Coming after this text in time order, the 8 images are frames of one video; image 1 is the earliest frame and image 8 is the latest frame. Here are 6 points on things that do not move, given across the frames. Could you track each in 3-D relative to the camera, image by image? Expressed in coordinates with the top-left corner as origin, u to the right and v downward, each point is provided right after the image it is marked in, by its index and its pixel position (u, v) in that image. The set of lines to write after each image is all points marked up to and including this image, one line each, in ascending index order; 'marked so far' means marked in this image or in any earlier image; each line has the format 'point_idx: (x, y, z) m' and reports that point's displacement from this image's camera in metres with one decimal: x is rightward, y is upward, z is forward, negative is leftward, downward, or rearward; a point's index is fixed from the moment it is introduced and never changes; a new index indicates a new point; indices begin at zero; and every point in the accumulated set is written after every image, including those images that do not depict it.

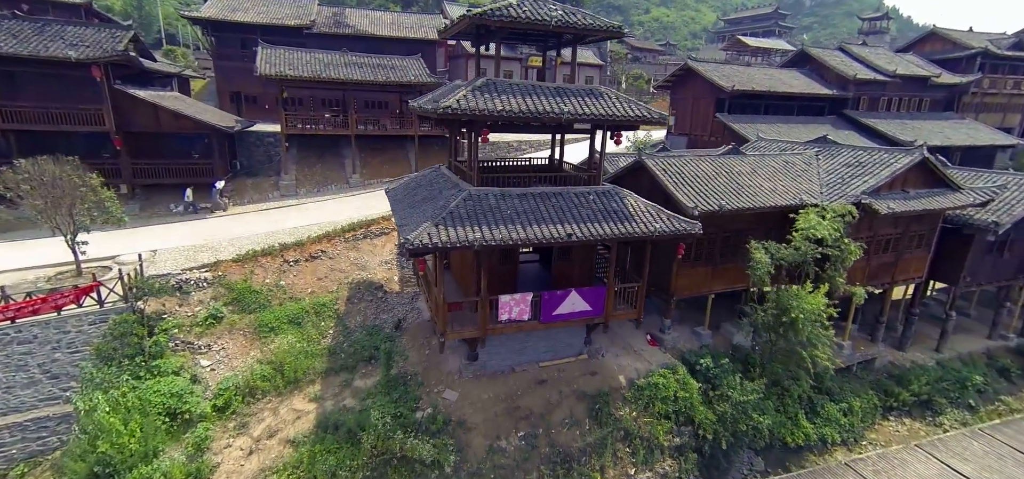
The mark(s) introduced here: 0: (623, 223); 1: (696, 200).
0: (+2.5, +0.4, +11.2) m
1: (+4.9, +1.0, +13.1) m
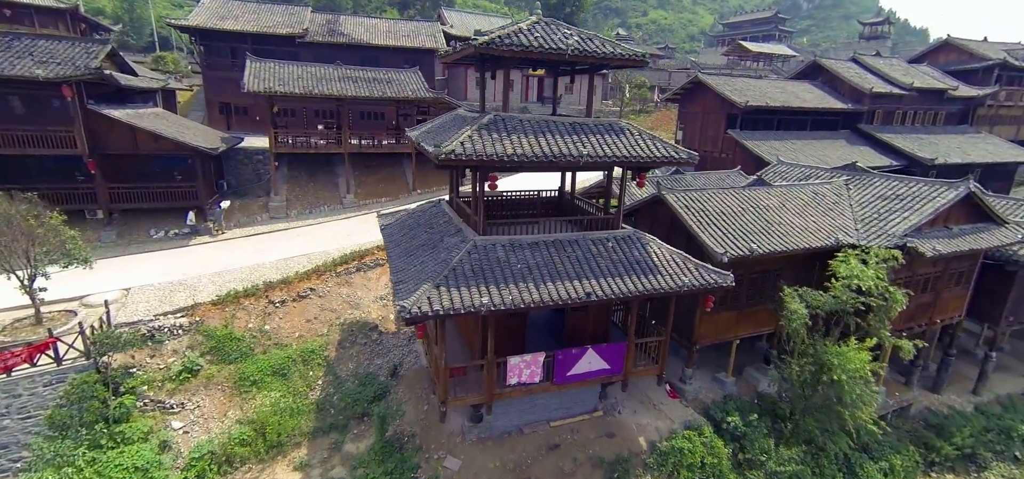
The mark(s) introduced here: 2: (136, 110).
0: (+2.7, -0.7, +10.0) m
1: (+5.1, -0.1, +11.8) m
2: (-14.8, +5.1, +19.5) m
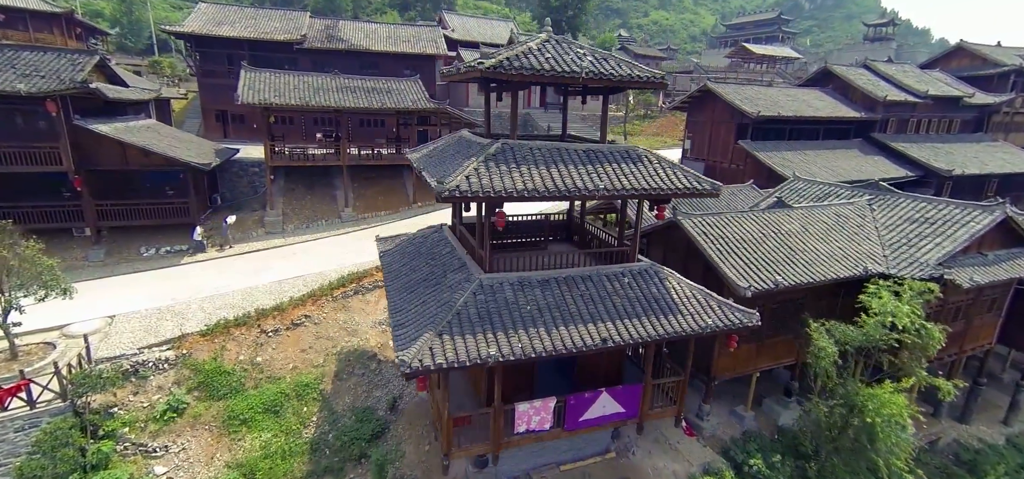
0: (+2.9, -1.4, +9.2) m
1: (+5.2, -0.8, +11.0) m
2: (-14.6, +4.4, +18.7) m
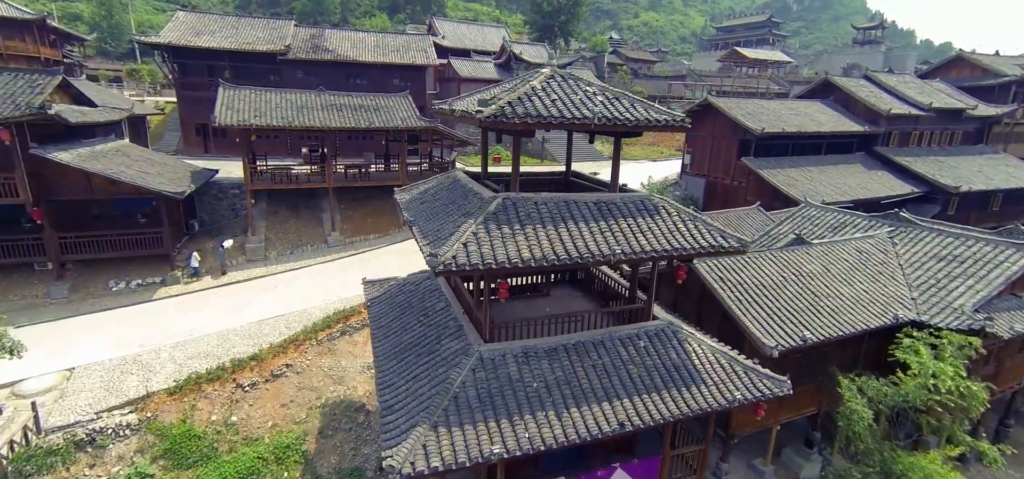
0: (+3.0, -2.5, +8.2) m
1: (+5.2, -1.8, +10.0) m
2: (-14.8, +3.2, +17.4) m
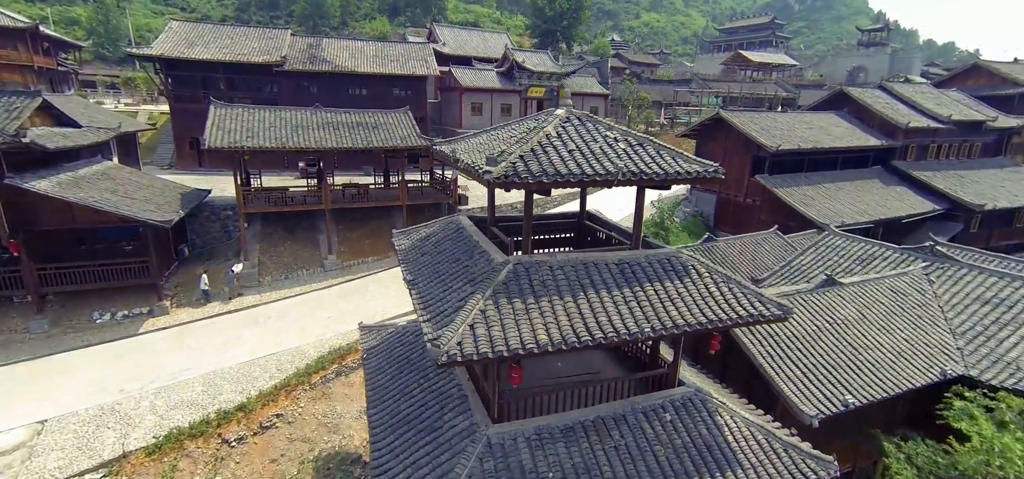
0: (+3.1, -3.4, +7.2) m
1: (+5.4, -2.8, +9.1) m
2: (-14.6, +2.2, +16.5) m
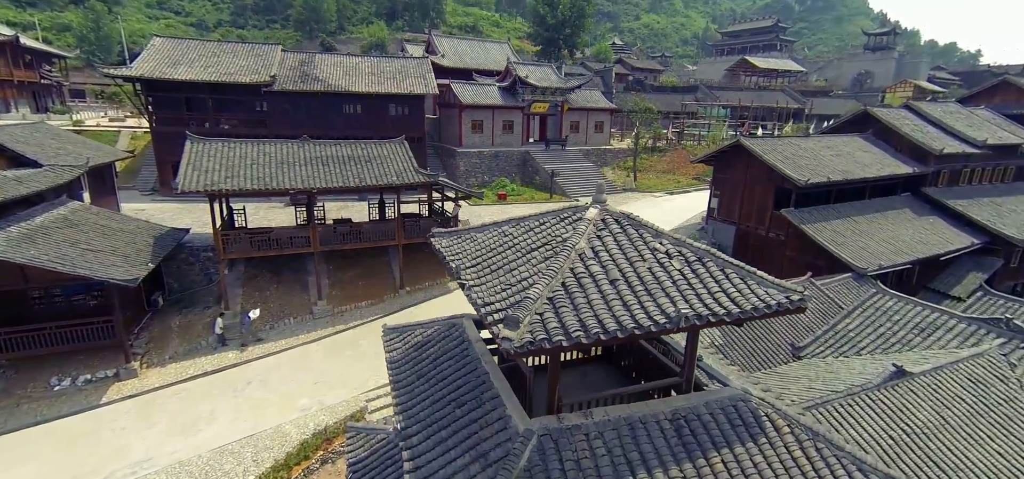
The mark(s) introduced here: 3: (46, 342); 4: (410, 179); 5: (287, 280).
0: (+3.4, -5.1, +5.5) m
1: (+5.7, -4.5, +7.3) m
2: (-14.4, +0.4, +14.7) m
3: (-13.6, -3.0, +14.4) m
4: (-3.9, +2.3, +18.7) m
5: (-9.1, -1.6, +19.8) m
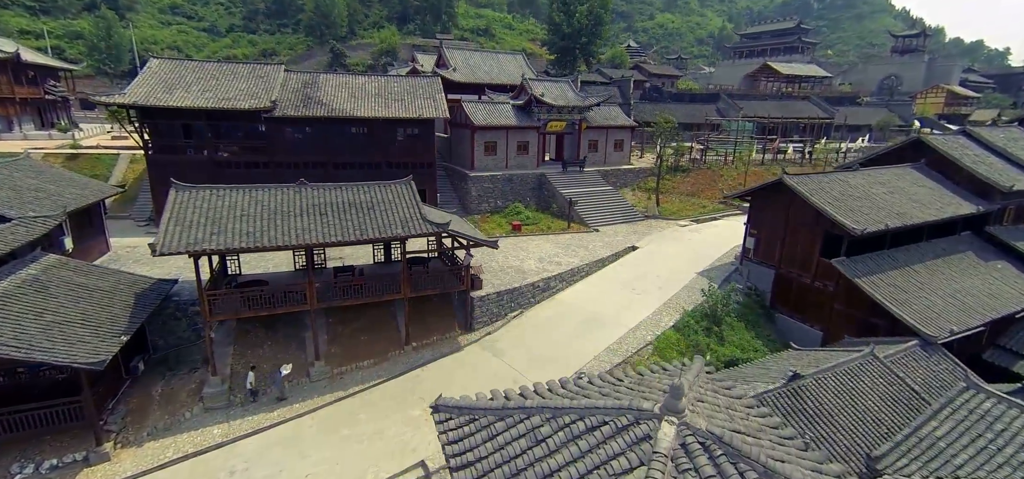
0: (+3.7, -7.1, +3.4) m
1: (+6.0, -6.4, +5.2) m
2: (-13.9, -1.5, +13.1) m
3: (-13.1, -4.9, +12.8) m
4: (-3.3, +0.4, +16.8) m
5: (-8.4, -3.5, +18.0) m
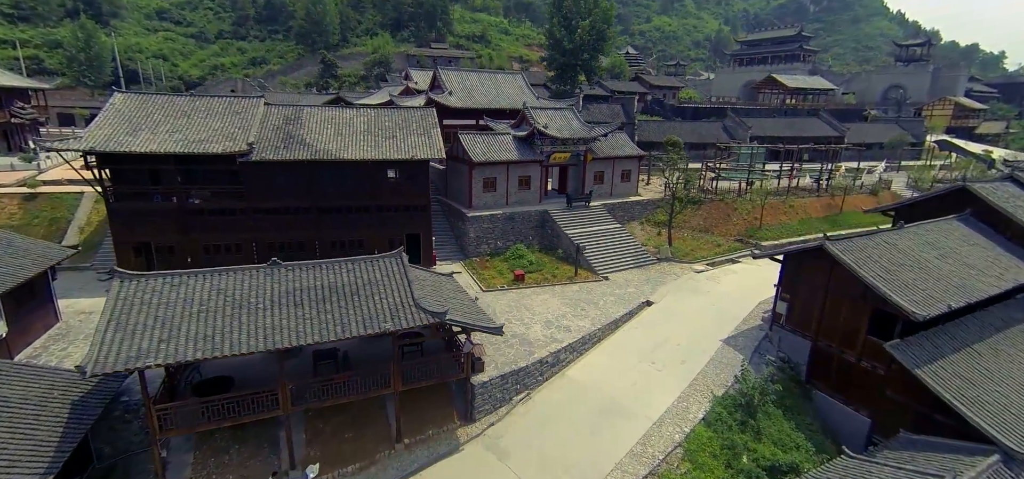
0: (+4.1, -9.8, +1.0) m
1: (+6.4, -9.1, +2.8) m
2: (-13.6, -4.2, +10.5) m
3: (-12.8, -7.6, +10.2) m
4: (-3.0, -2.3, +14.3) m
5: (-8.2, -6.2, +15.4) m
